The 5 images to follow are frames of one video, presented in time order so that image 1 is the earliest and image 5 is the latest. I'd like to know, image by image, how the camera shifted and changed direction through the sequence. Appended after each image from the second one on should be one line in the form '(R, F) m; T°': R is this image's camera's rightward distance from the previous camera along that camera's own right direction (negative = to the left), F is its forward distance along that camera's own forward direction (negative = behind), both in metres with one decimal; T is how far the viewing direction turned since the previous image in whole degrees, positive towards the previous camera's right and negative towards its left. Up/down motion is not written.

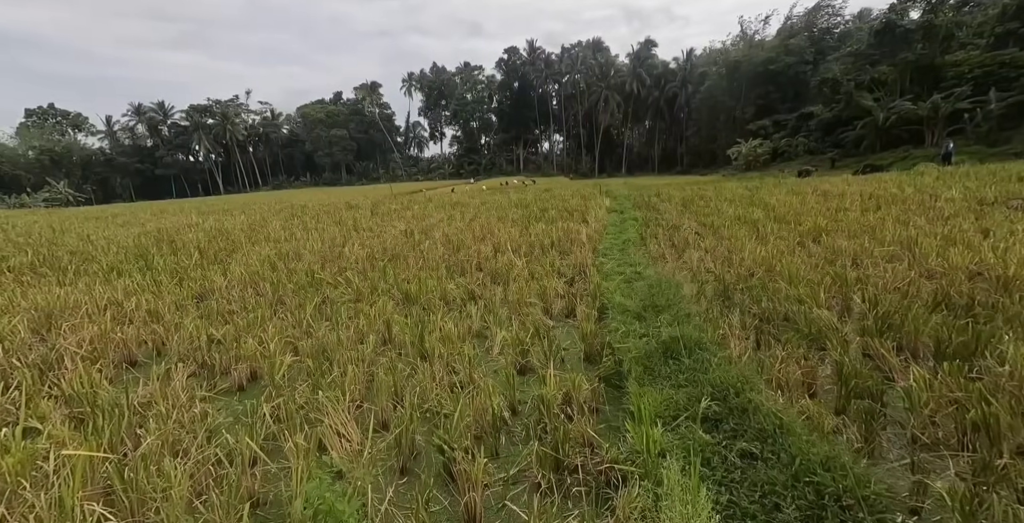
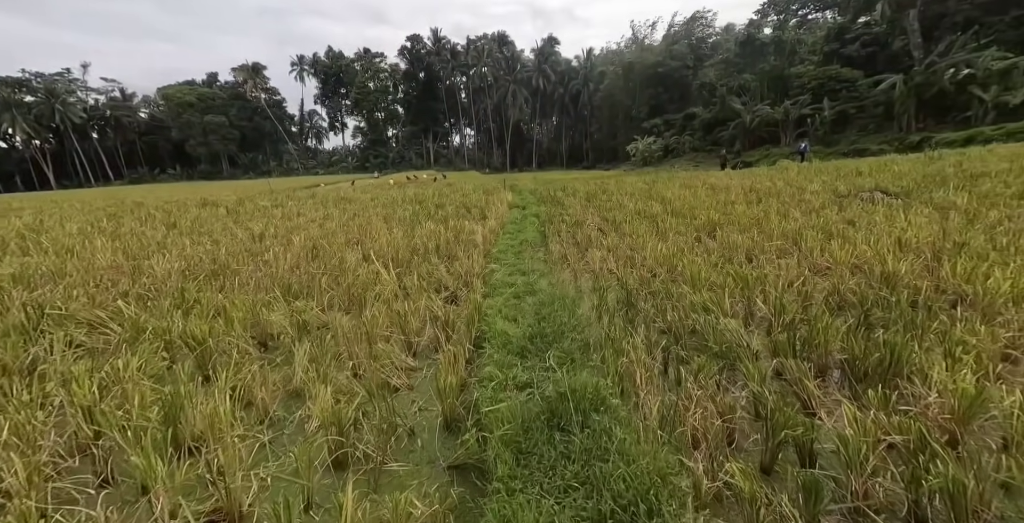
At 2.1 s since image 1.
(+0.4, +0.8) m; +11°
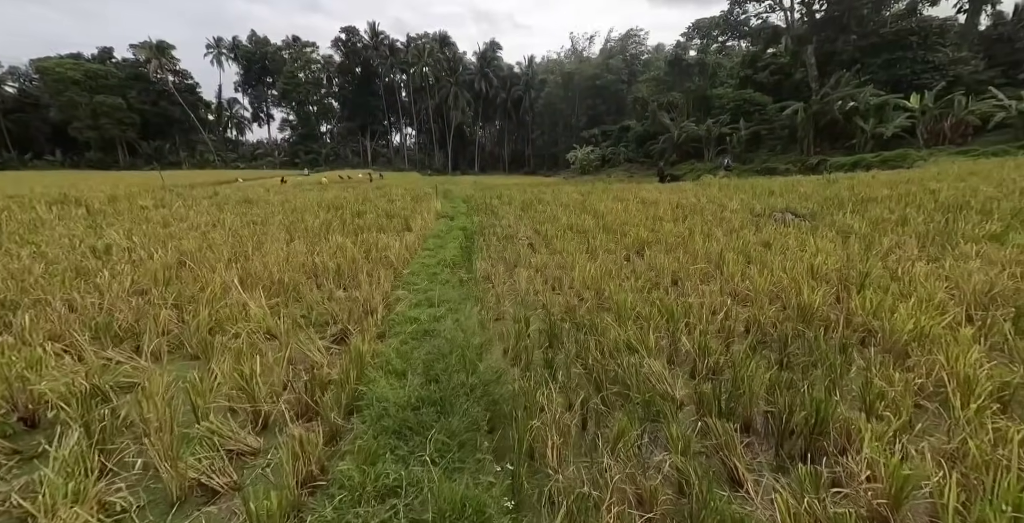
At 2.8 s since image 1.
(+0.2, +0.5) m; +8°
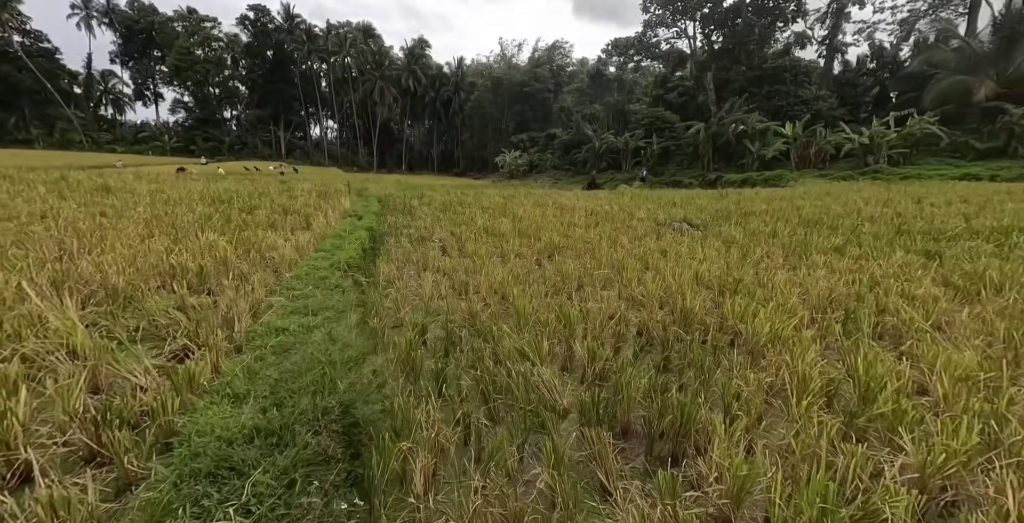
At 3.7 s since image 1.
(+0.3, +0.2) m; +10°
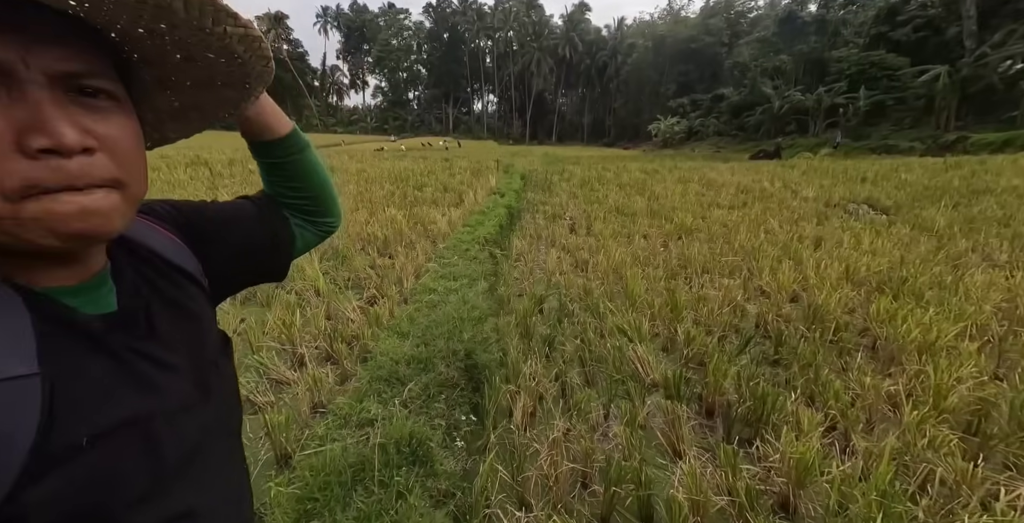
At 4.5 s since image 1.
(+0.3, -0.5) m; -16°
